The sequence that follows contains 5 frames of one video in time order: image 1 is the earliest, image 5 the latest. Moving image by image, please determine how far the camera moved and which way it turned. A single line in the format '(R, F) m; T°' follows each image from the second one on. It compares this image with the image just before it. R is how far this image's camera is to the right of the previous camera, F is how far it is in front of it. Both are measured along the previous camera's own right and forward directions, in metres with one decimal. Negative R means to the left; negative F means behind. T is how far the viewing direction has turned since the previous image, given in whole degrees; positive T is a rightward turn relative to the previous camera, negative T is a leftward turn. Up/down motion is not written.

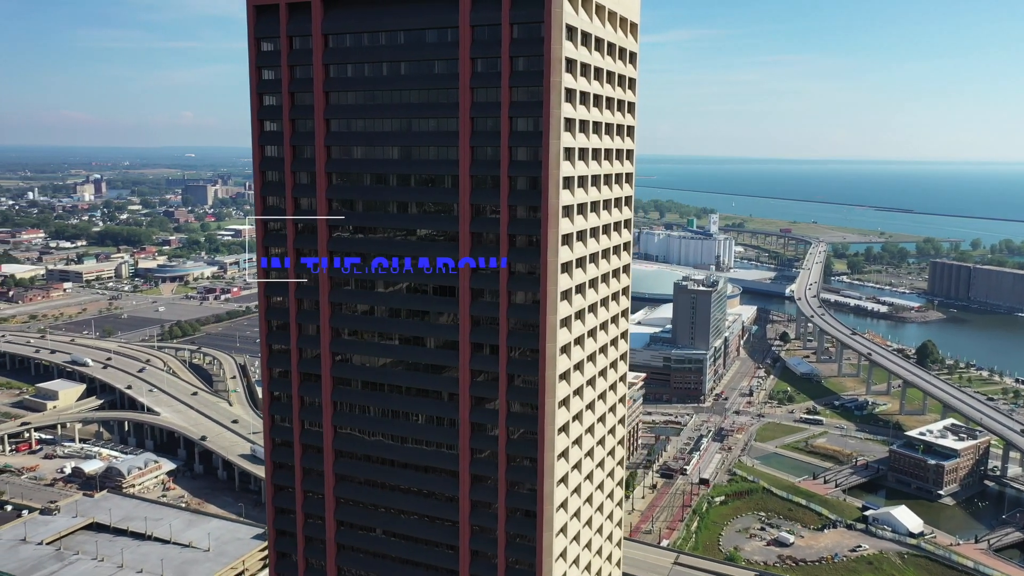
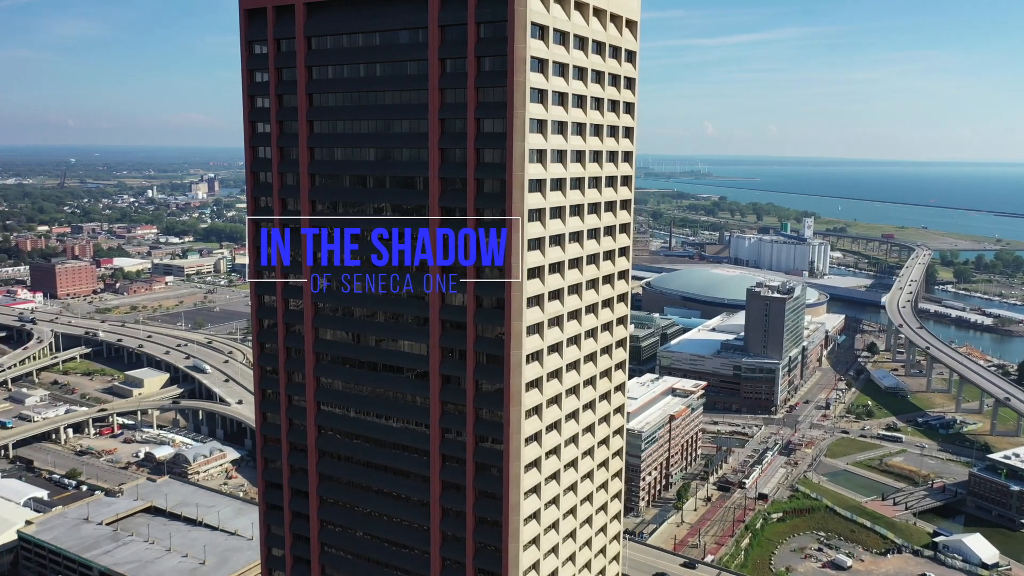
(+5.8, +1.2) m; -7°
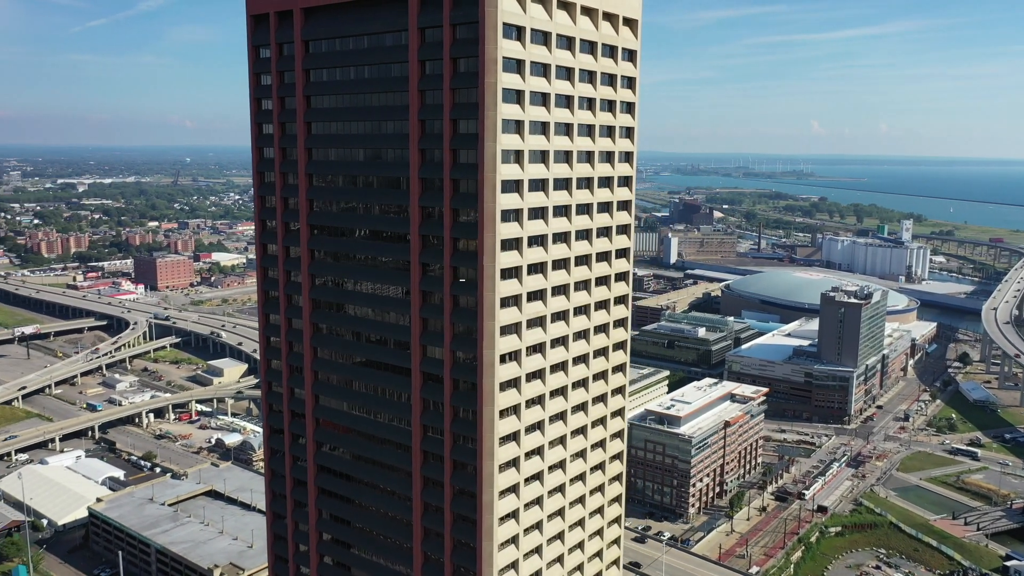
(+5.3, +0.2) m; -7°
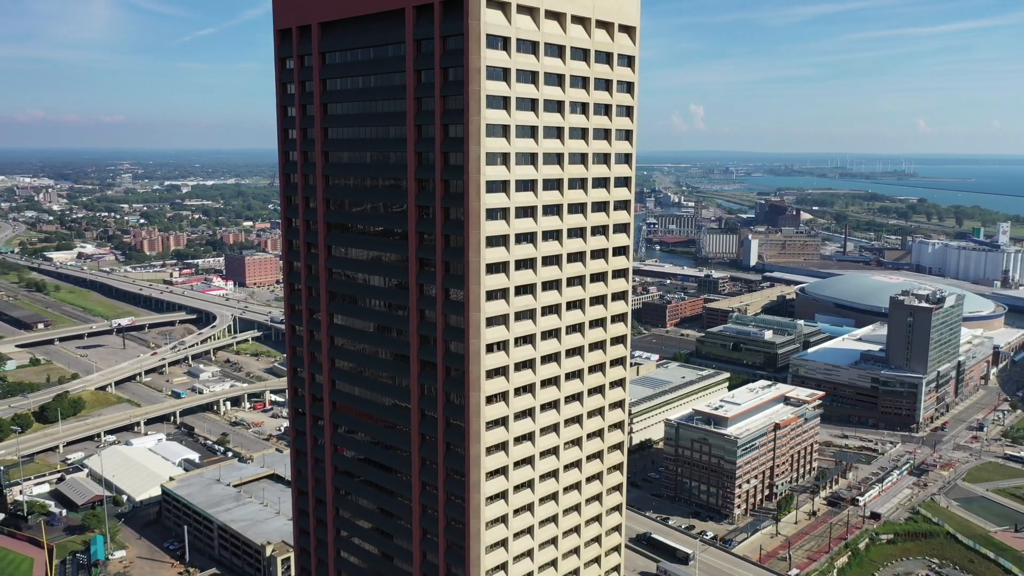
(+4.8, -2.2) m; -6°
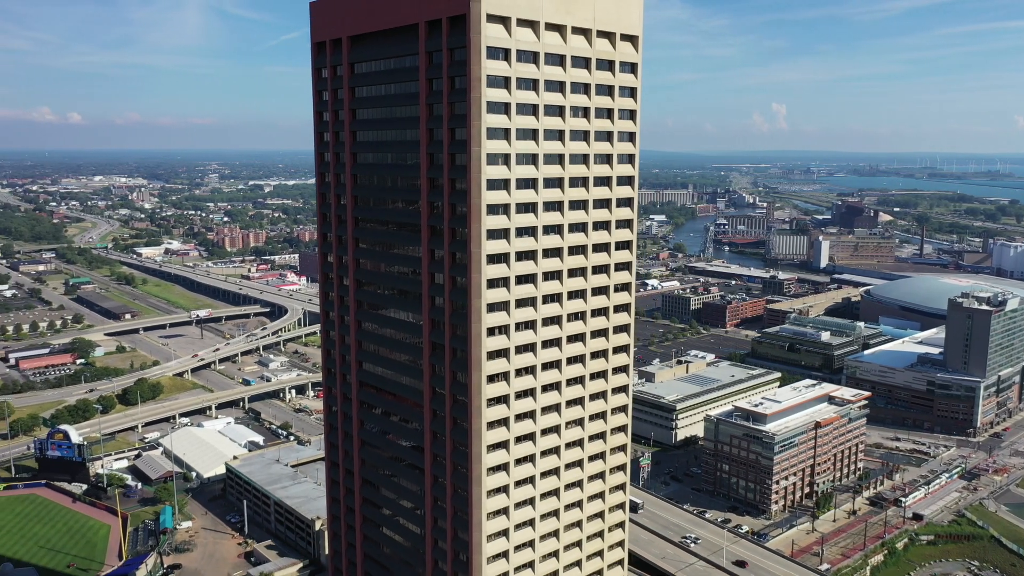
(+3.9, -3.6) m; -5°
